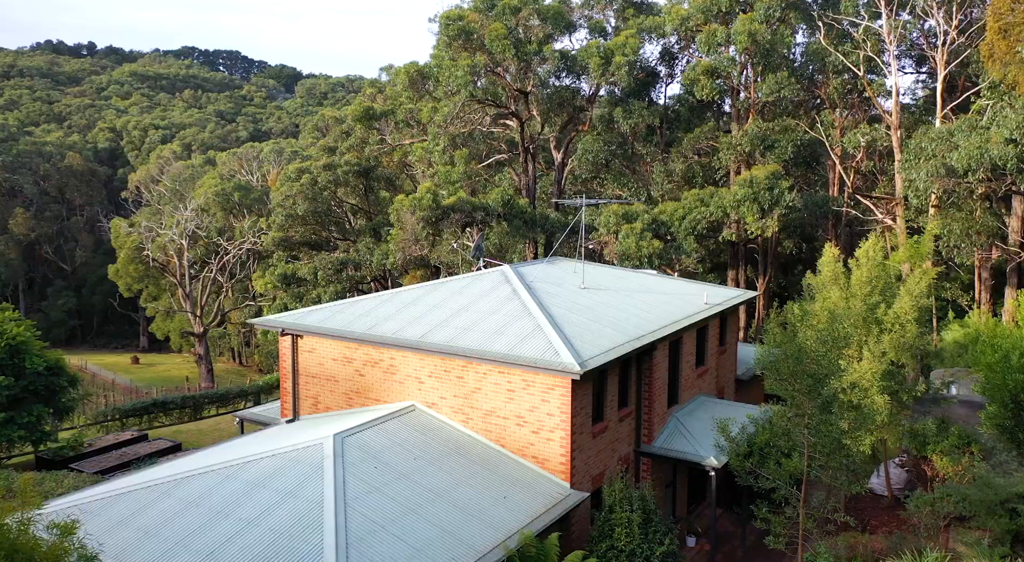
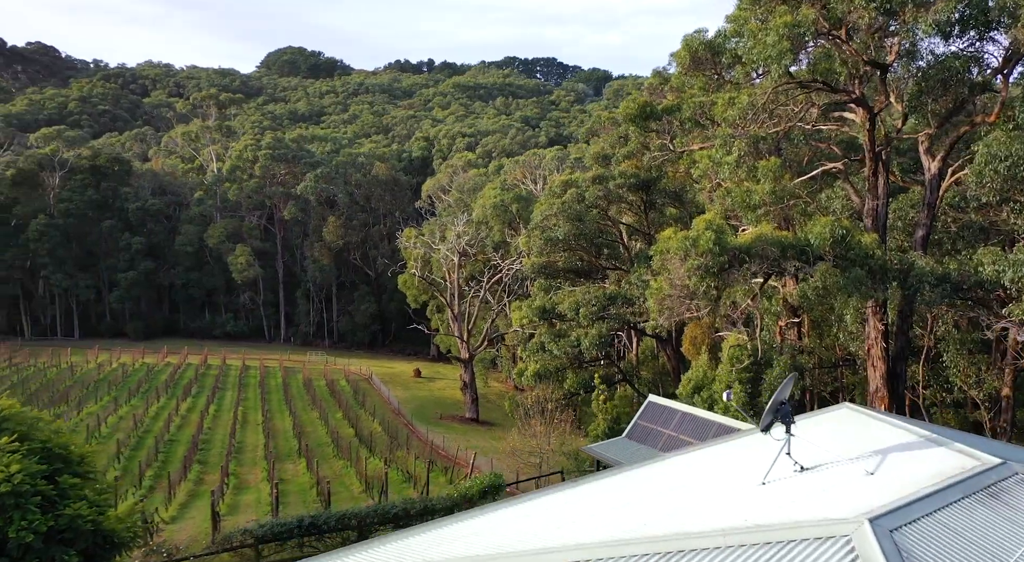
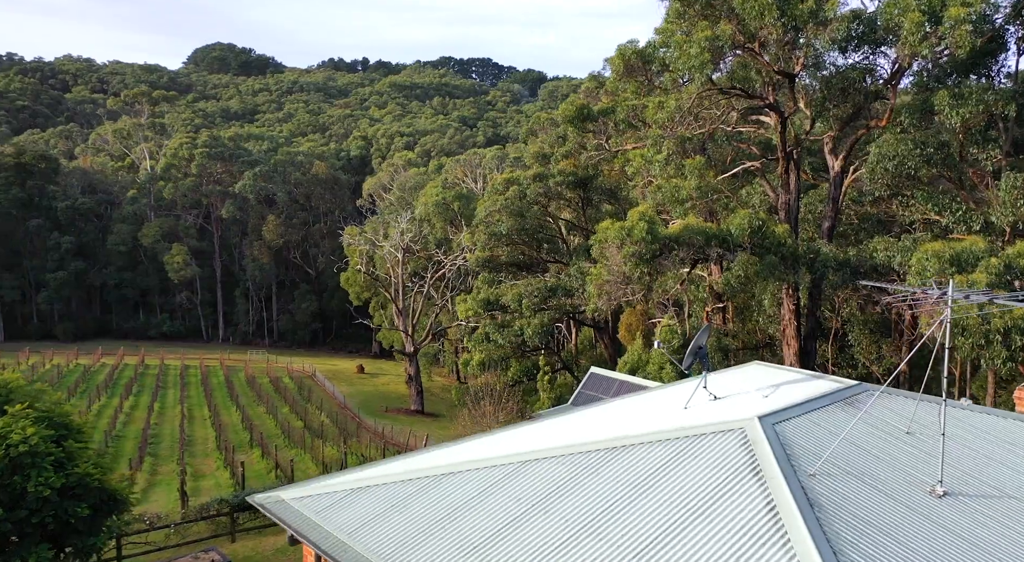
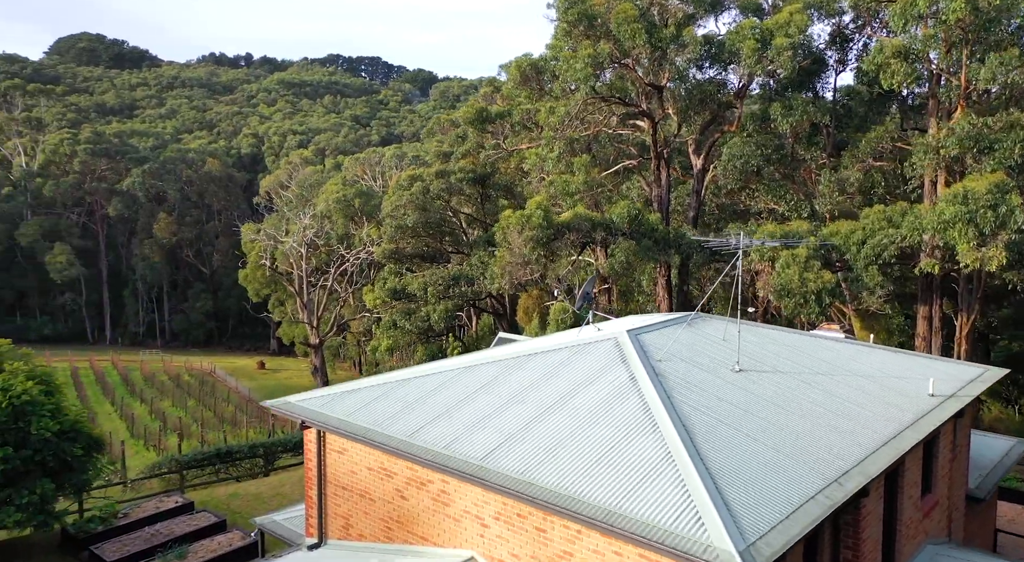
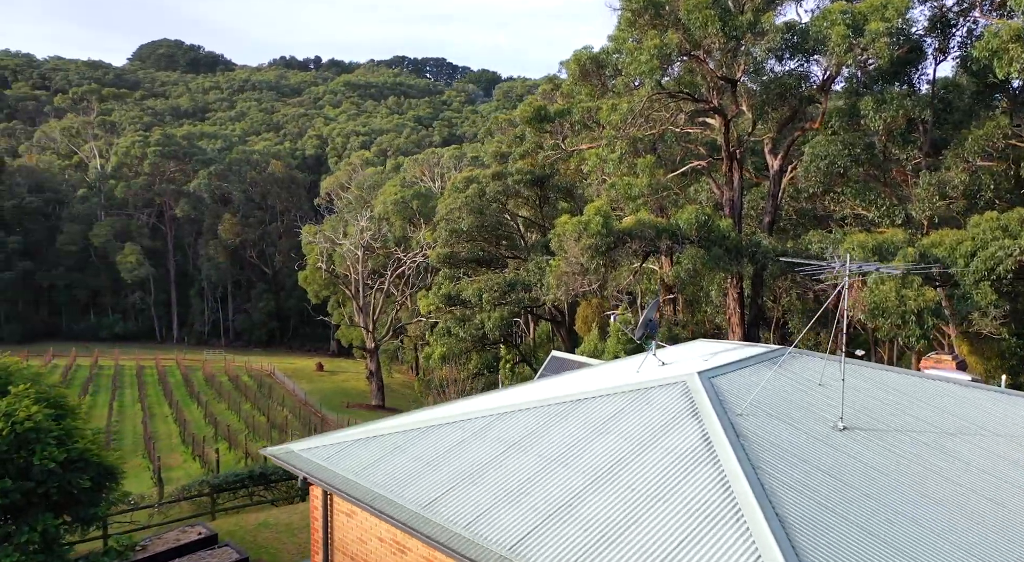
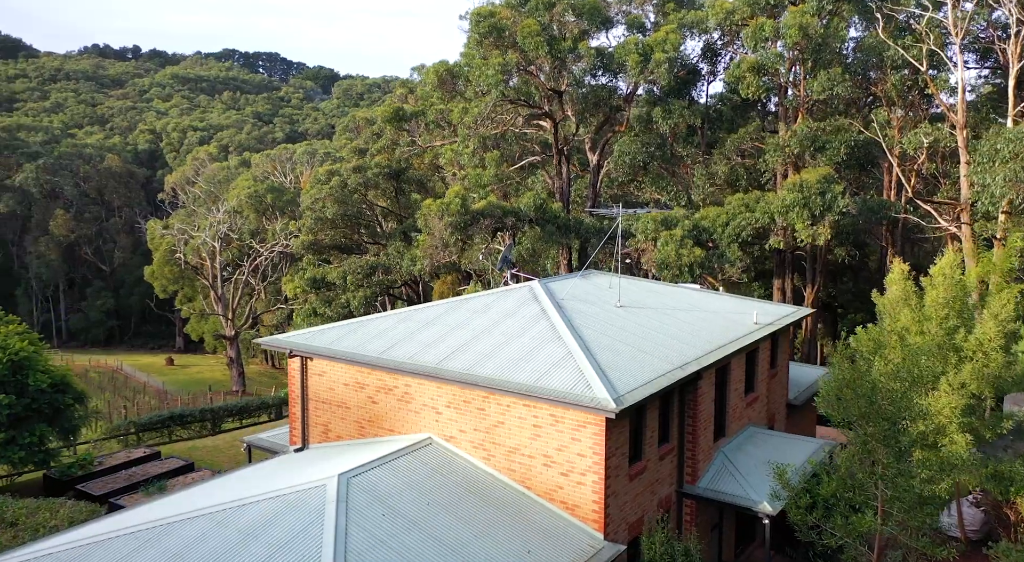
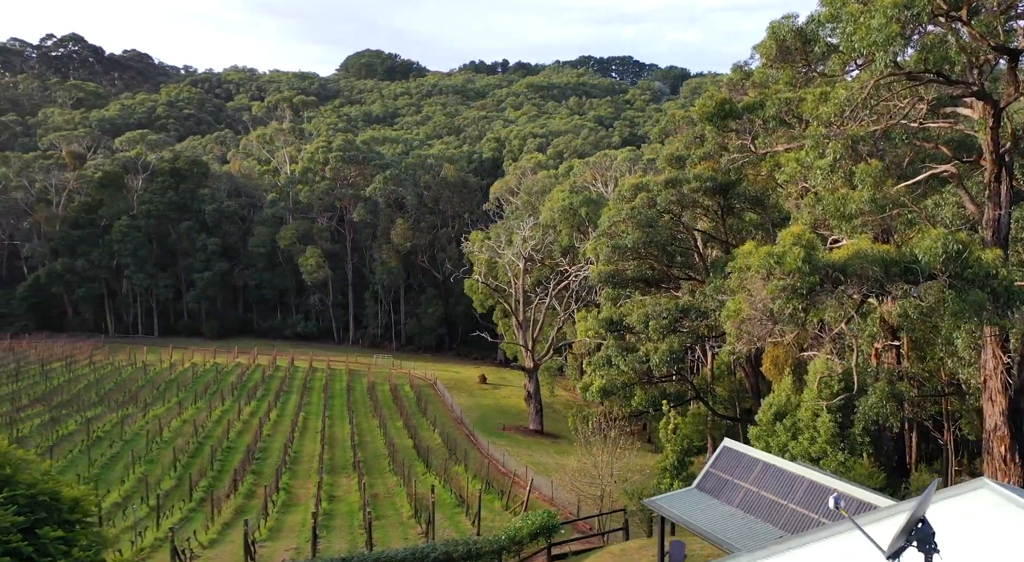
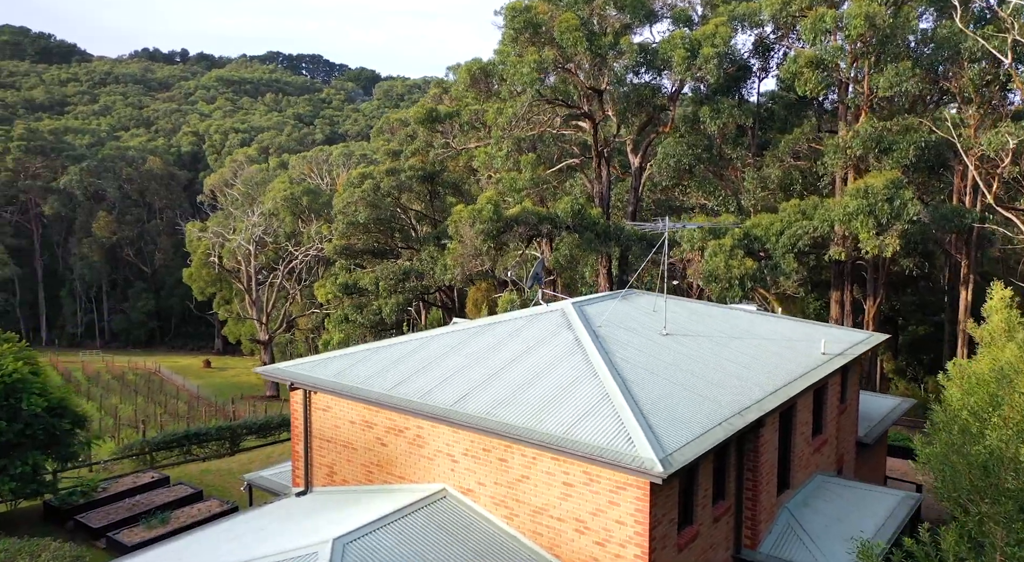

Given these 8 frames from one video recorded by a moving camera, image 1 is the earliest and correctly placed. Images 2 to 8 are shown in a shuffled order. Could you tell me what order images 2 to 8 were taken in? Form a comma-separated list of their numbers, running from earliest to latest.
6, 8, 4, 5, 3, 2, 7
